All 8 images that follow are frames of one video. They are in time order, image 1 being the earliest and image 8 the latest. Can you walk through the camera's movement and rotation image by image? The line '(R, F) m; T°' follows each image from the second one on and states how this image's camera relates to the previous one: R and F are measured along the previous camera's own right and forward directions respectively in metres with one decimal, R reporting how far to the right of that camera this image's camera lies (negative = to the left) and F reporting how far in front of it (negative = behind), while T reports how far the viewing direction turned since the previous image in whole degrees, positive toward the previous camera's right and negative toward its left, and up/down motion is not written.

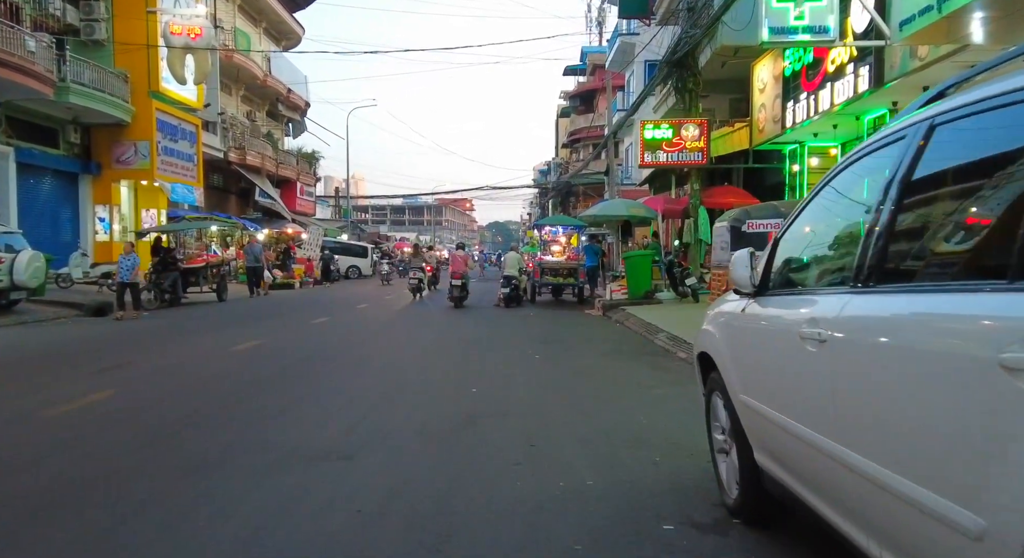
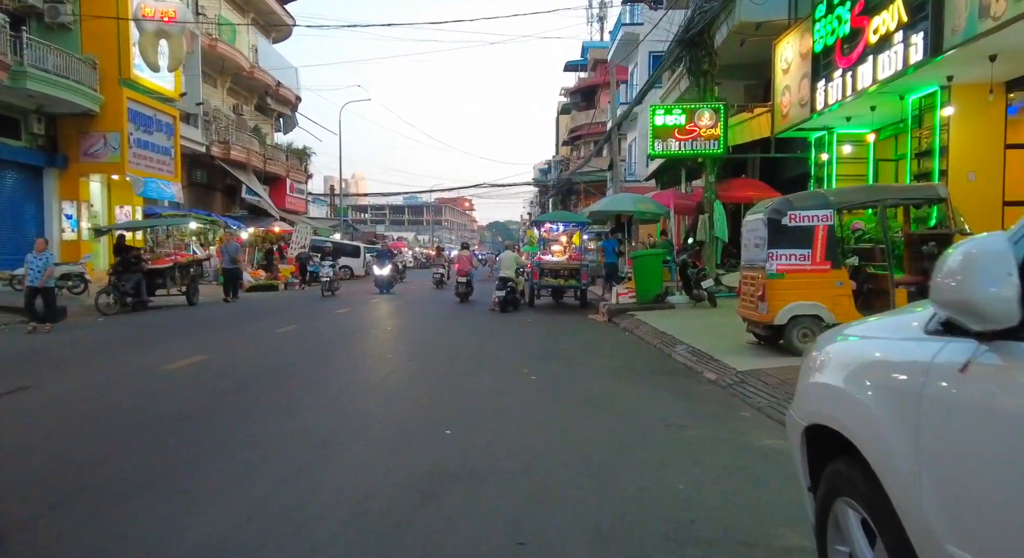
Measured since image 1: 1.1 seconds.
(+0.1, +1.7) m; 0°
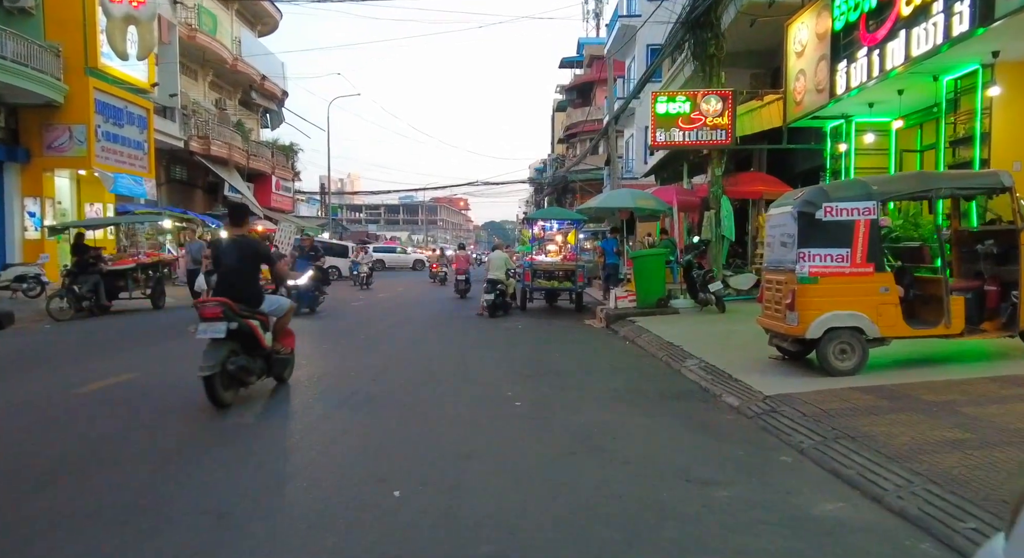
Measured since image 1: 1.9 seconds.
(+0.1, +1.3) m; 0°
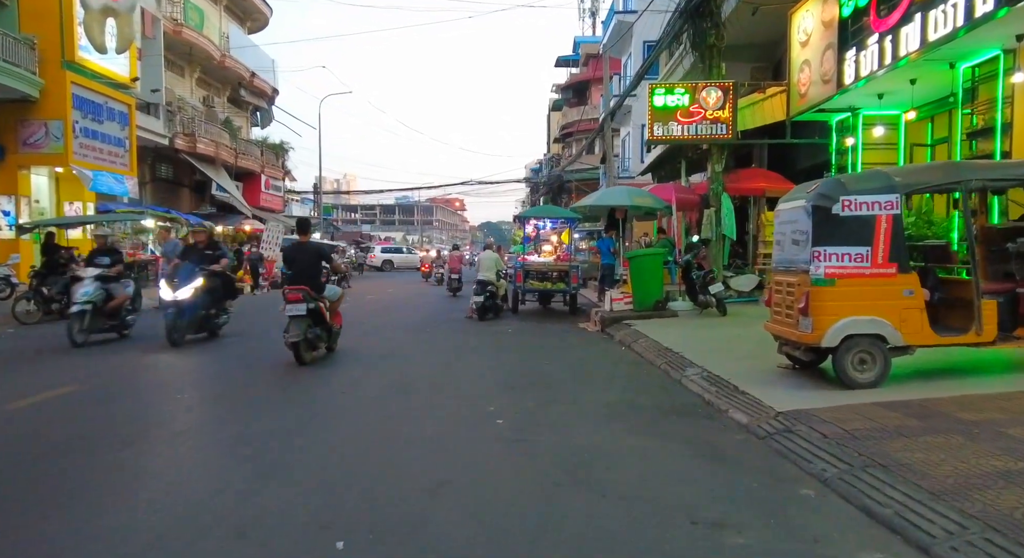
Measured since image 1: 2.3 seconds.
(+0.1, +0.7) m; 0°
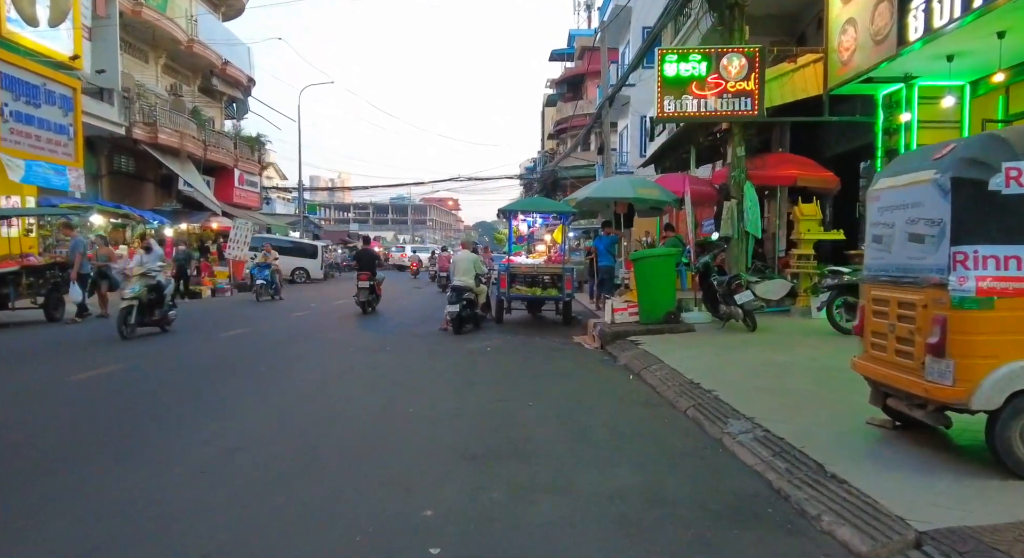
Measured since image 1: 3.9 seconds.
(+0.2, +2.3) m; 0°
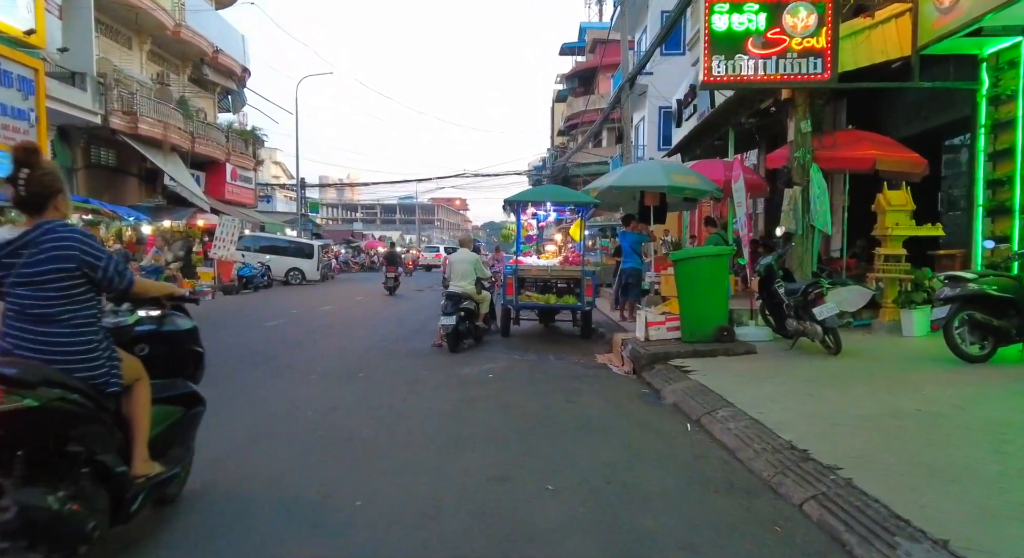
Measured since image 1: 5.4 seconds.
(0.0, +2.3) m; -1°
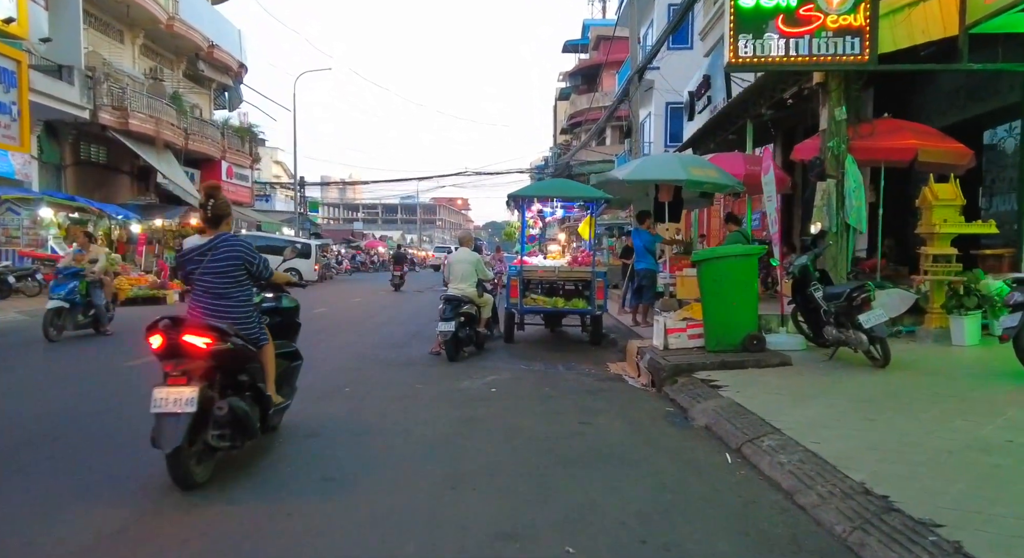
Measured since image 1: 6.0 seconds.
(0.0, +0.9) m; 0°
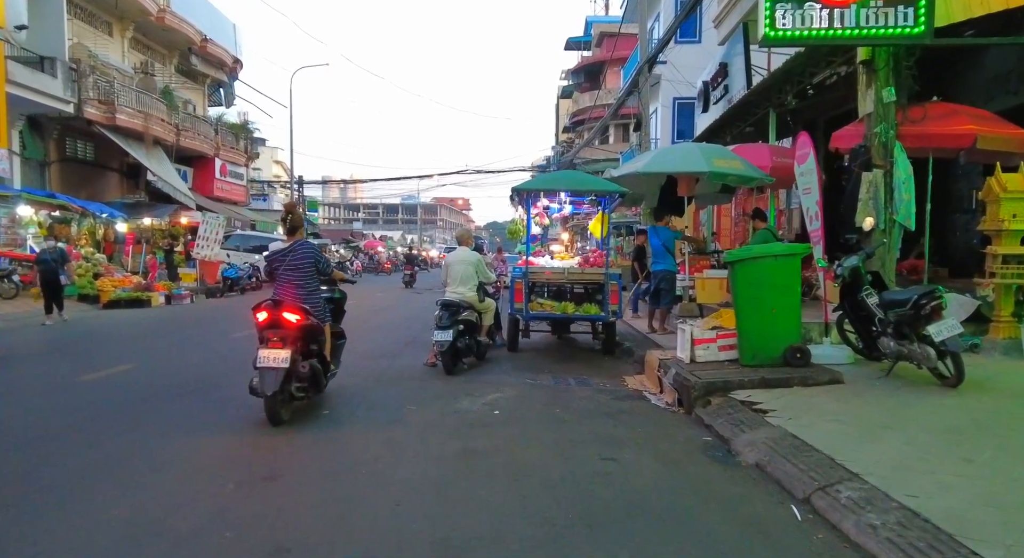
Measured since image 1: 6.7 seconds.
(0.0, +1.0) m; 0°
